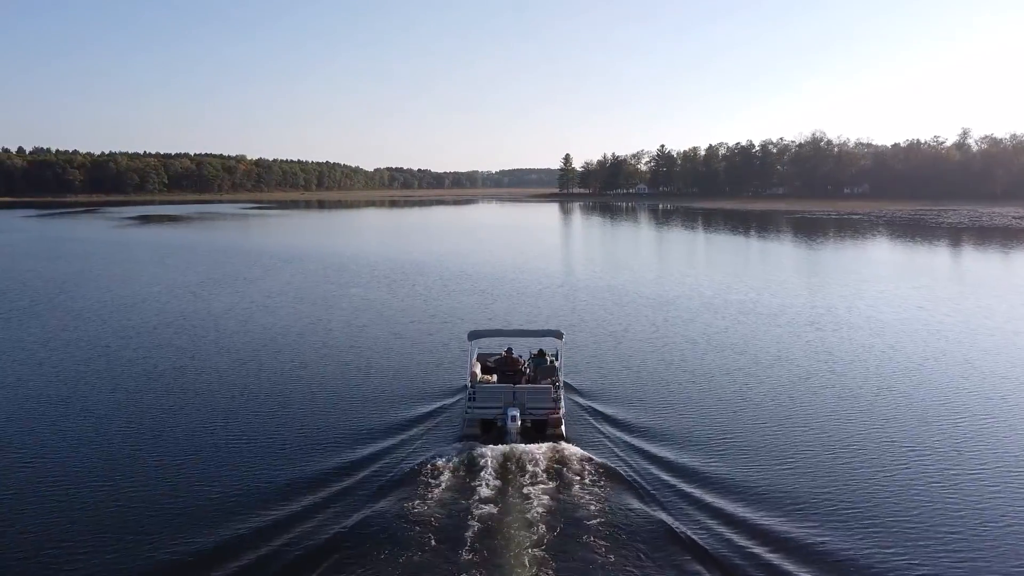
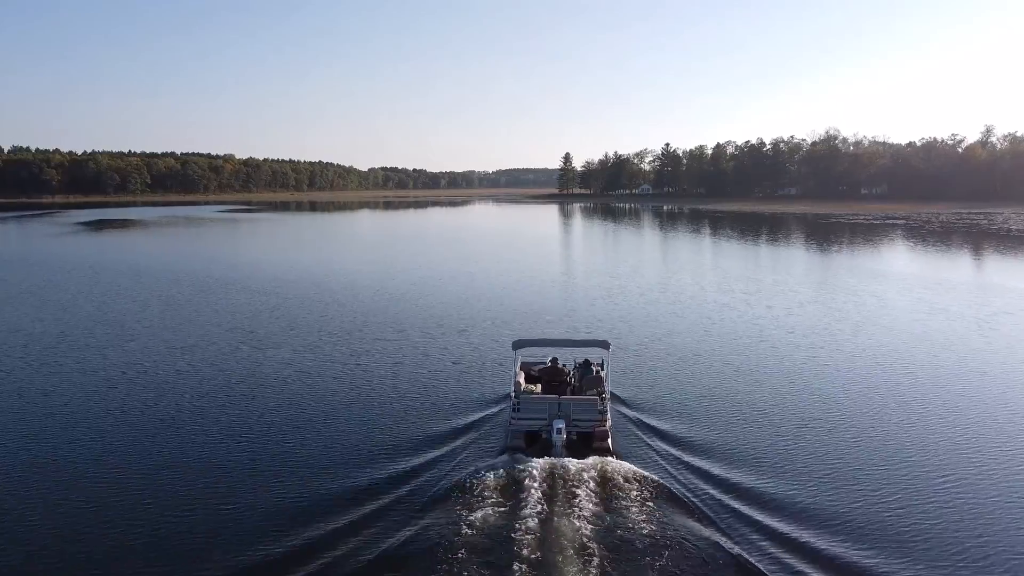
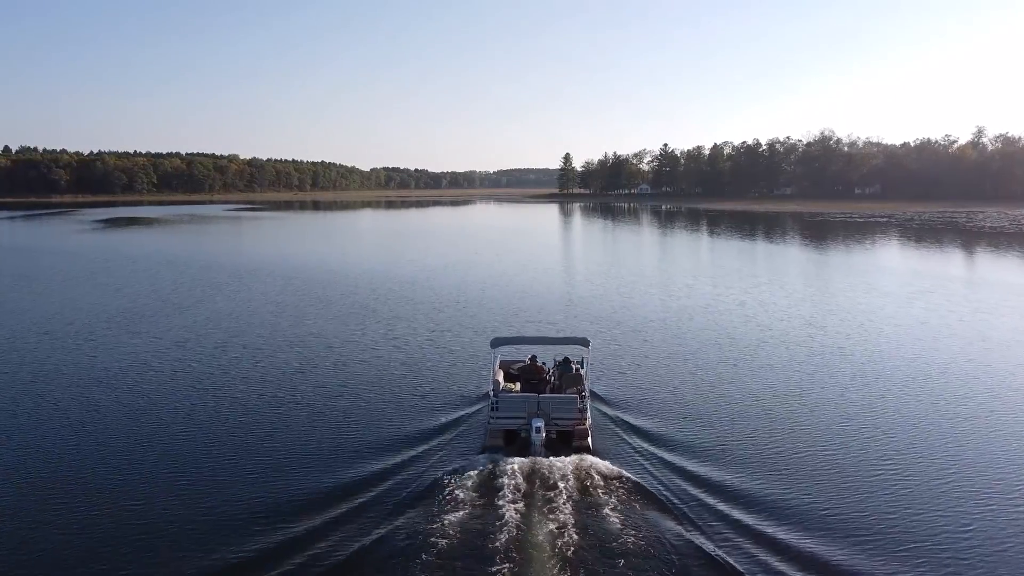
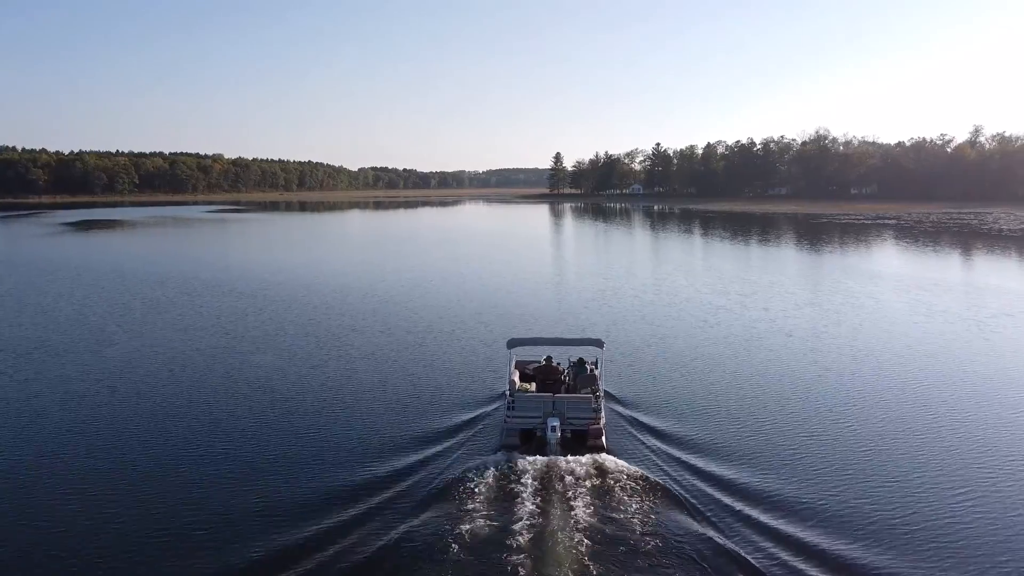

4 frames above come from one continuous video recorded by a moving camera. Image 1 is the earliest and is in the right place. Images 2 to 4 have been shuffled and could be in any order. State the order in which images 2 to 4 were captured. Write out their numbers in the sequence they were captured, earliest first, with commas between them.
3, 2, 4
